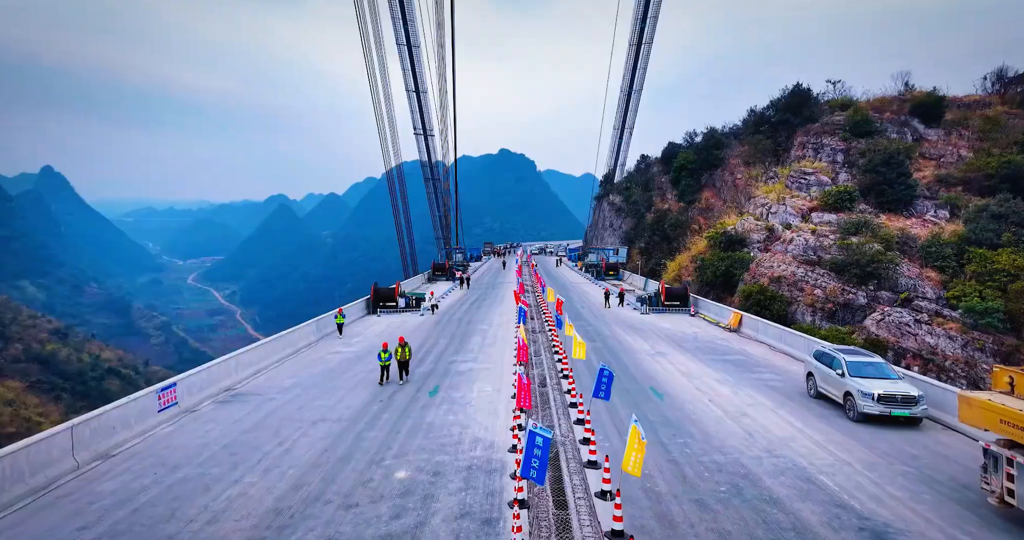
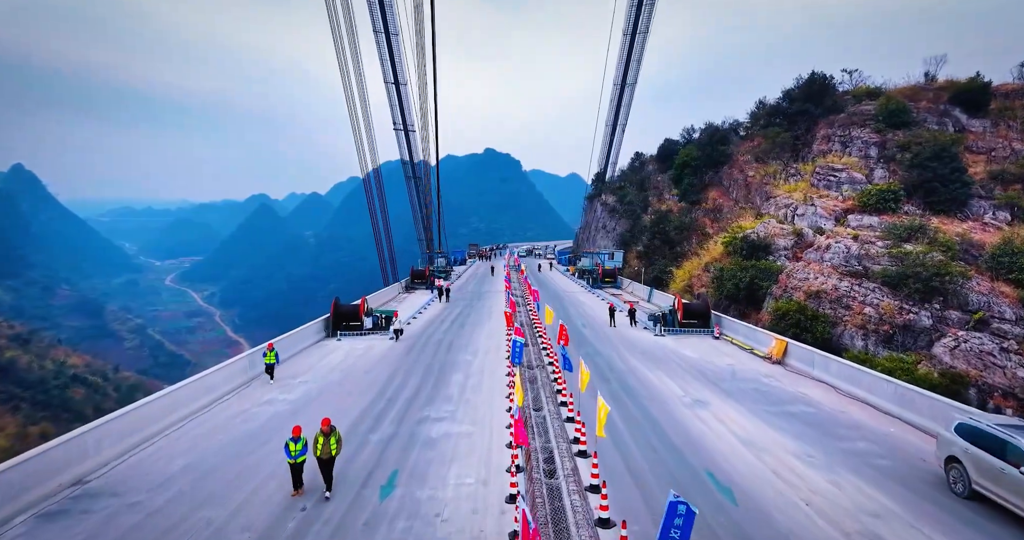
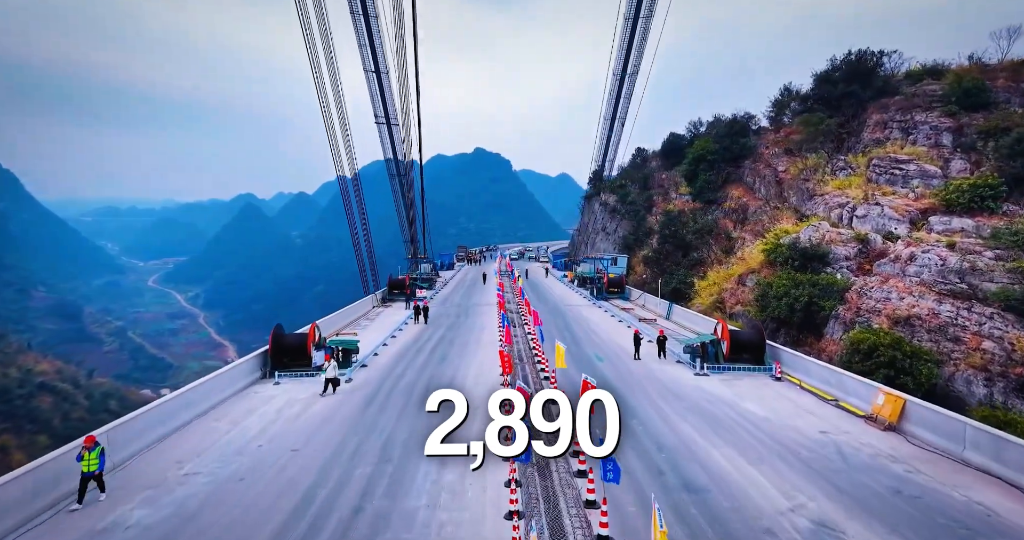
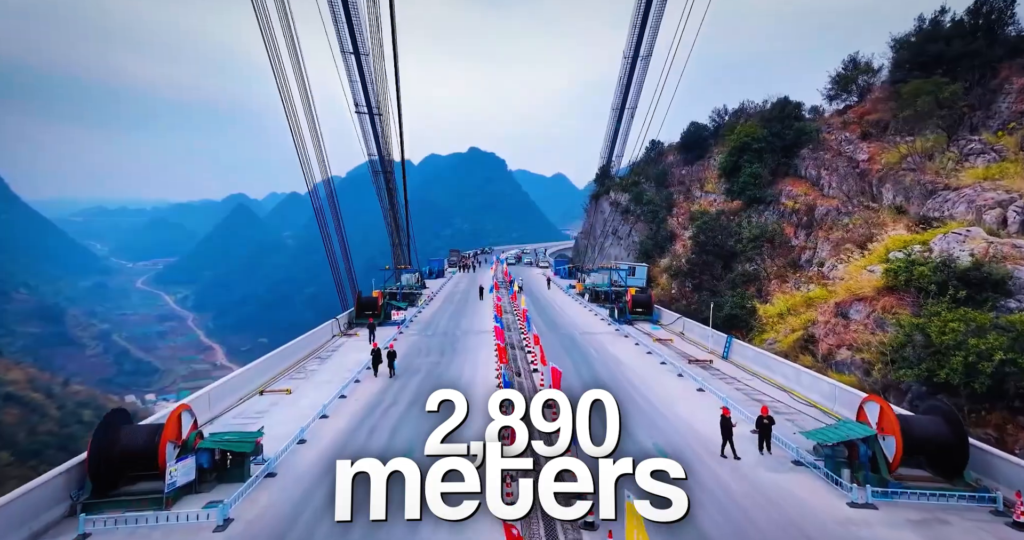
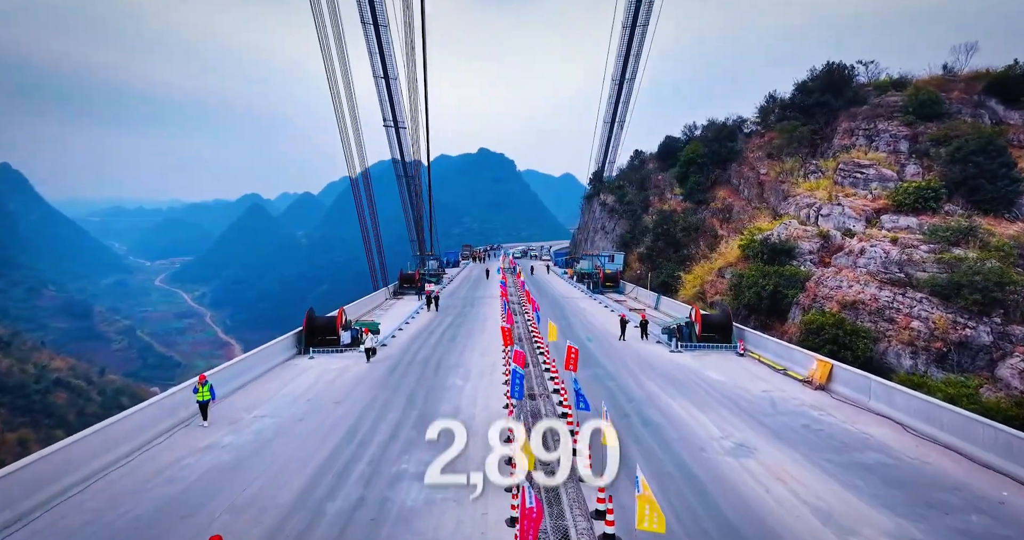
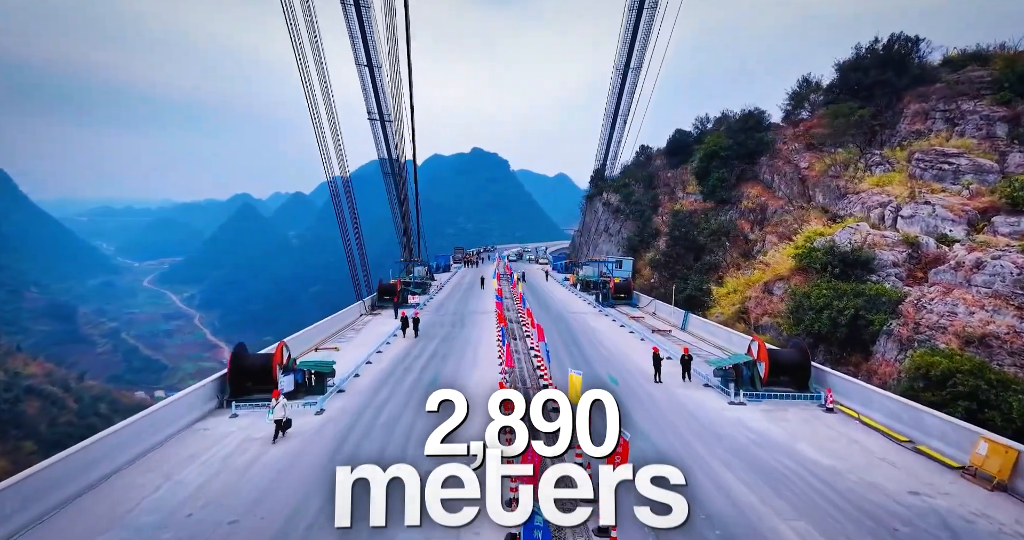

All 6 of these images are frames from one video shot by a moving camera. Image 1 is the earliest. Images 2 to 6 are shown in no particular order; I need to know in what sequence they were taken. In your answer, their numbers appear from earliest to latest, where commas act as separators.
2, 5, 3, 6, 4
